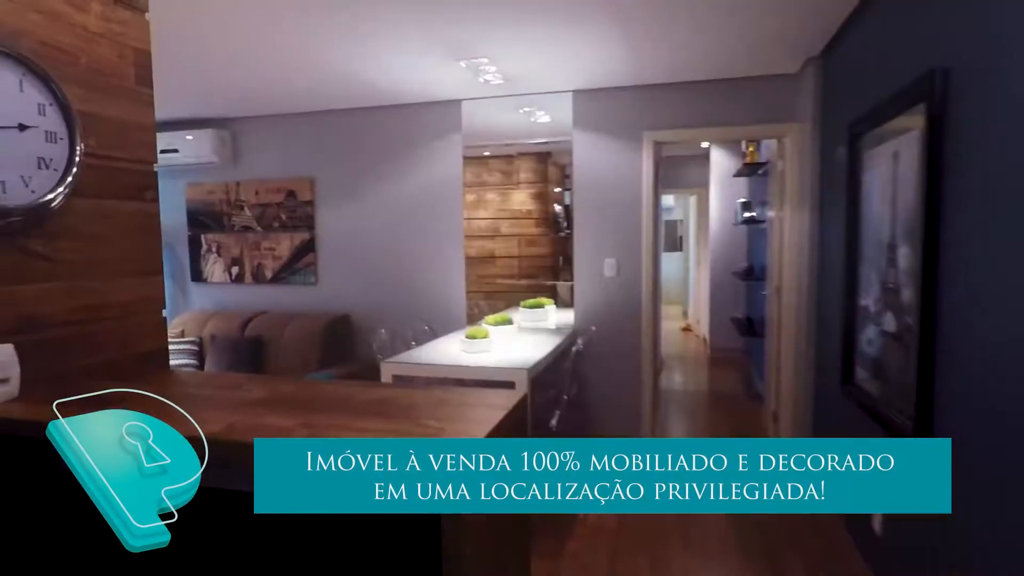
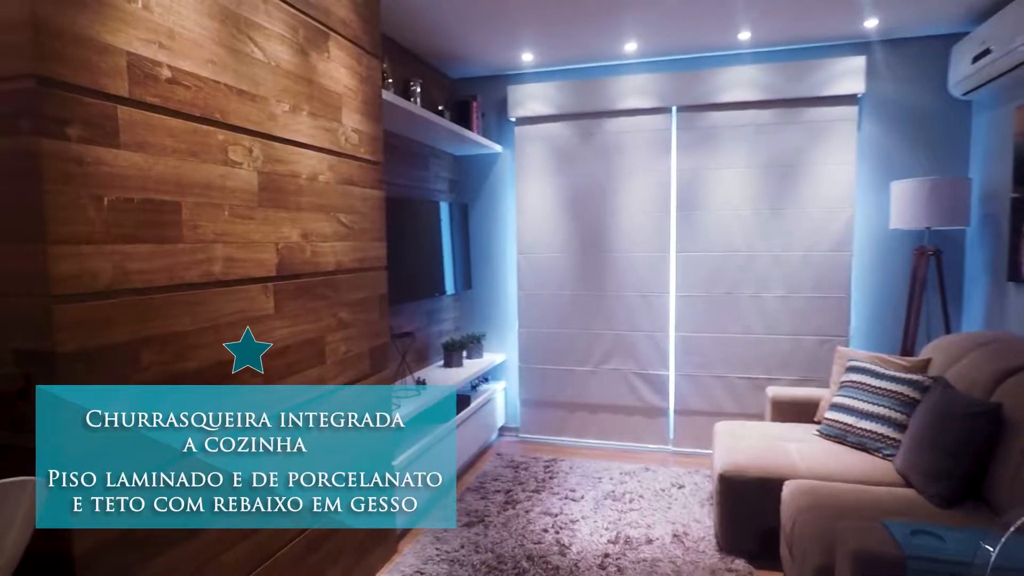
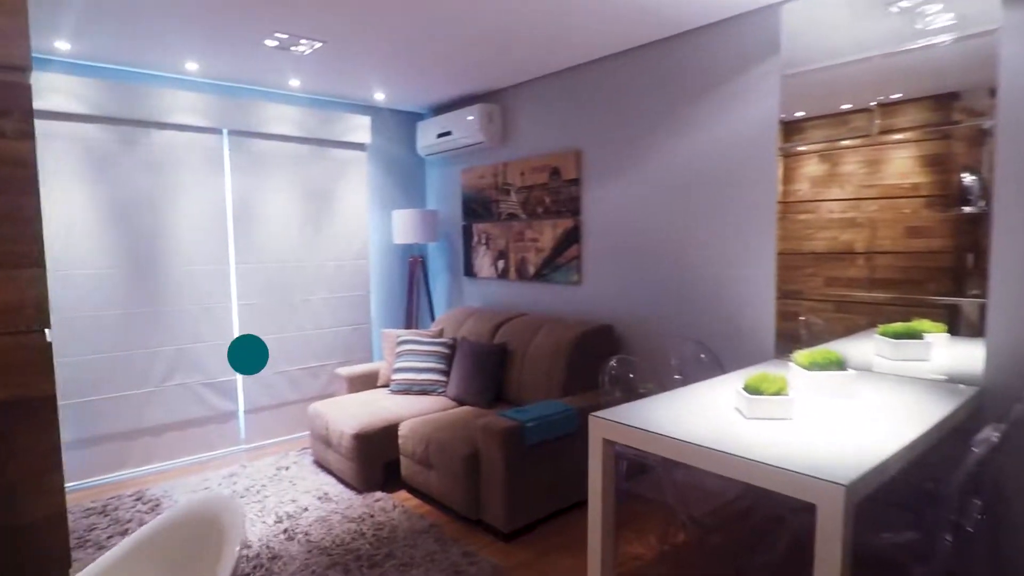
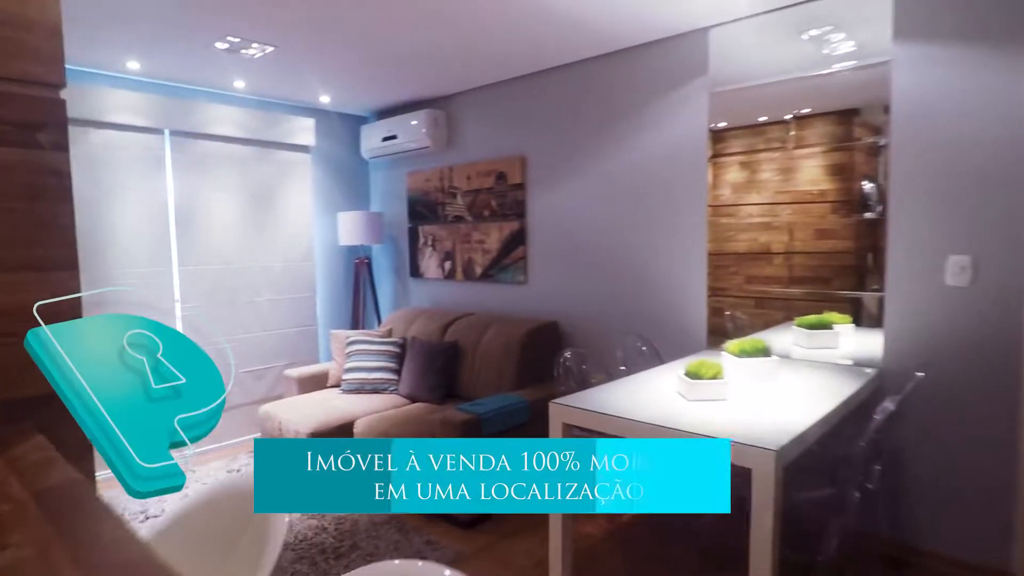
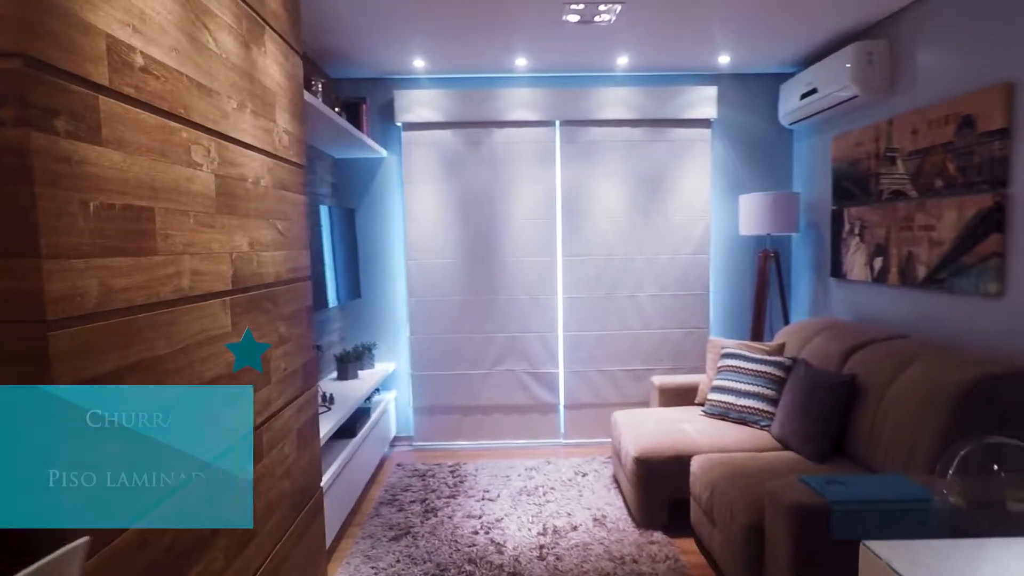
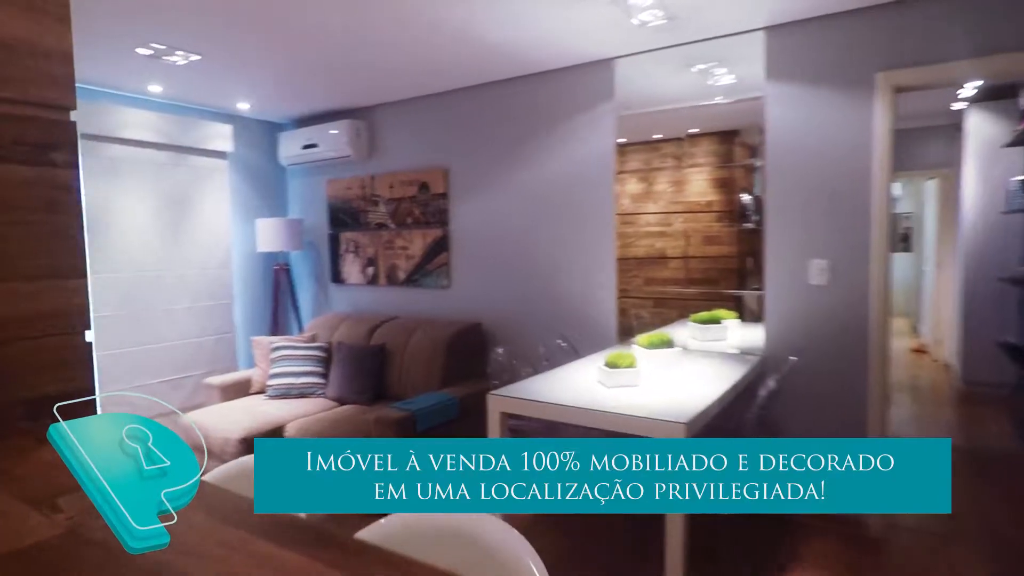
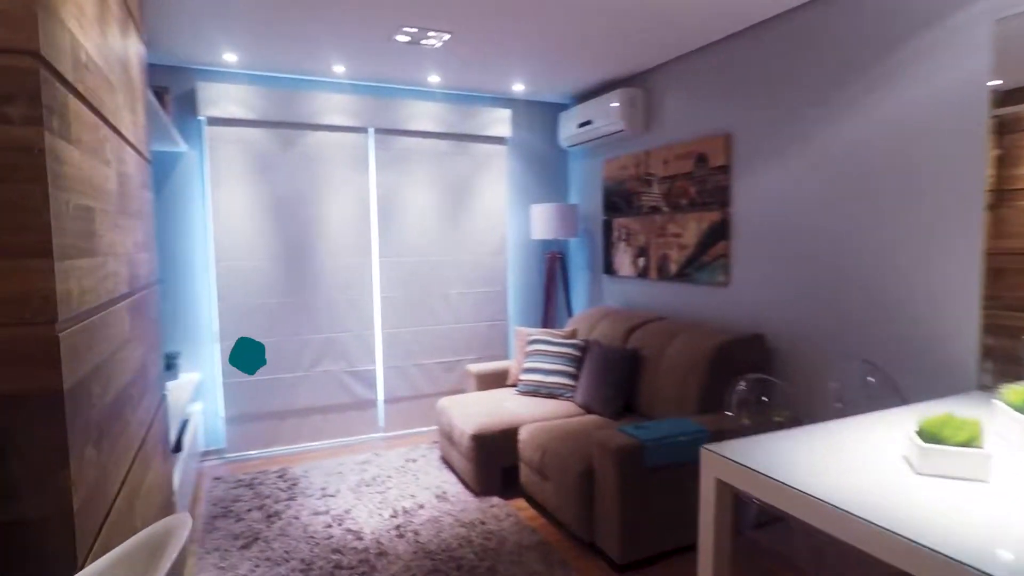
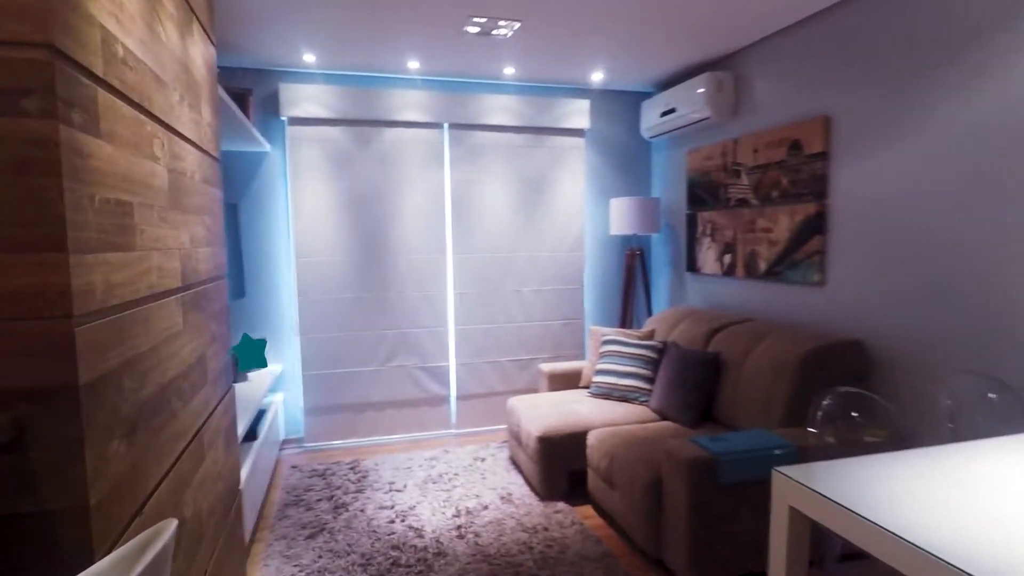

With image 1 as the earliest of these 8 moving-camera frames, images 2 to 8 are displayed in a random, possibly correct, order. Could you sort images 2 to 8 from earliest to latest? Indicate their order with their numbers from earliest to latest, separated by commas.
6, 4, 3, 7, 8, 5, 2
